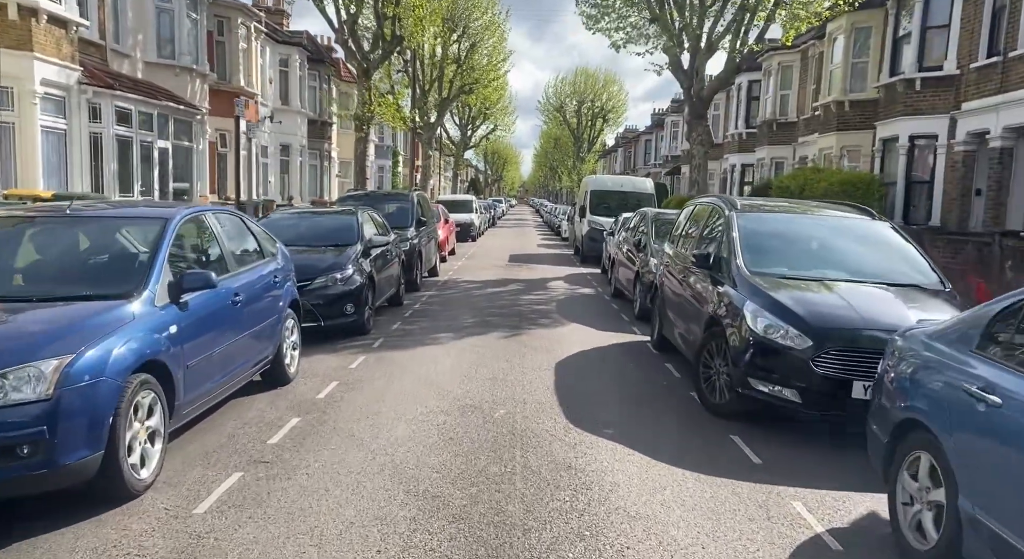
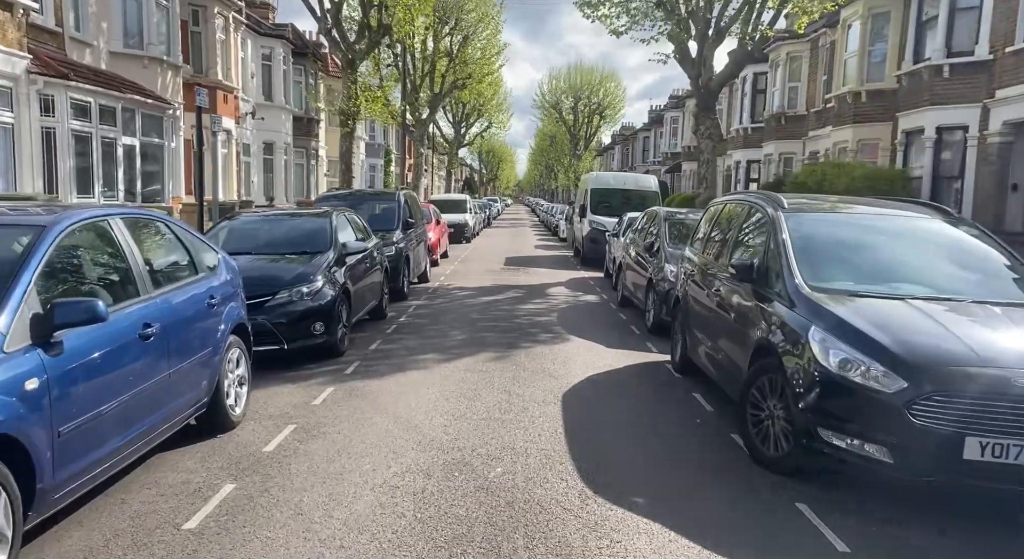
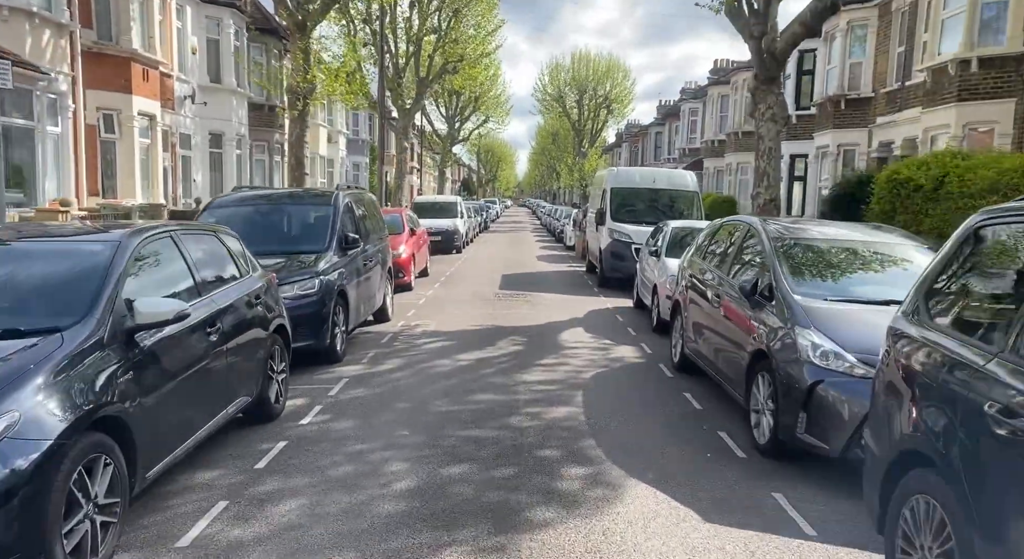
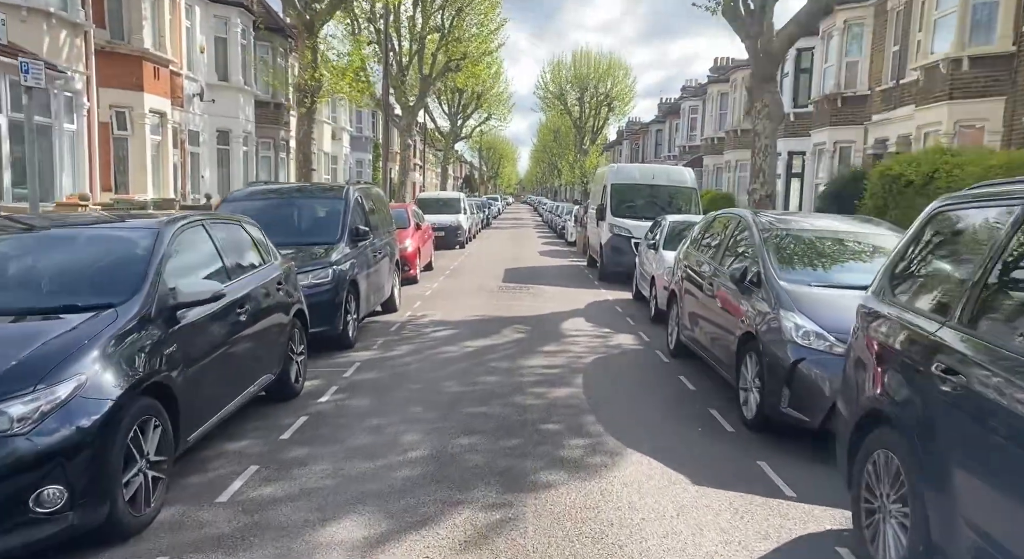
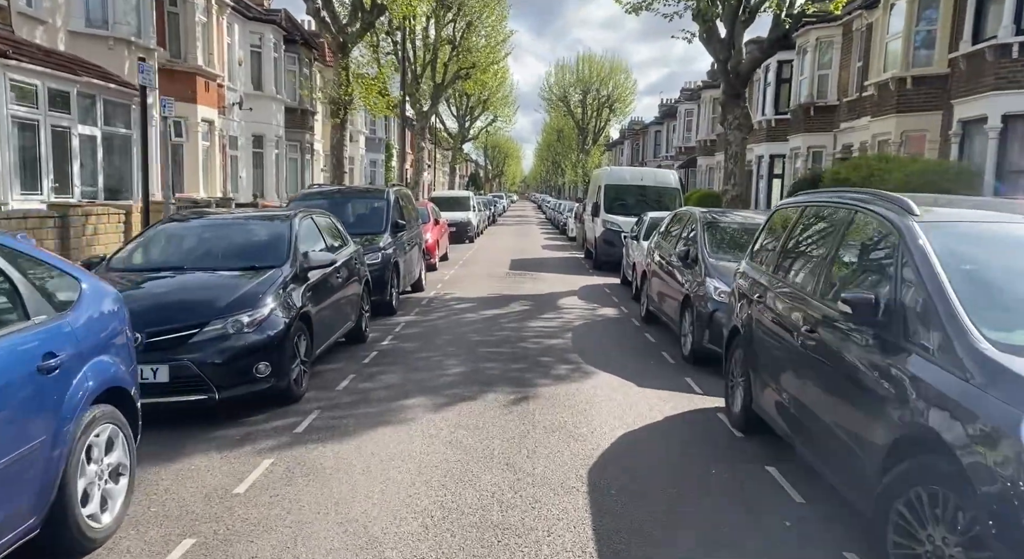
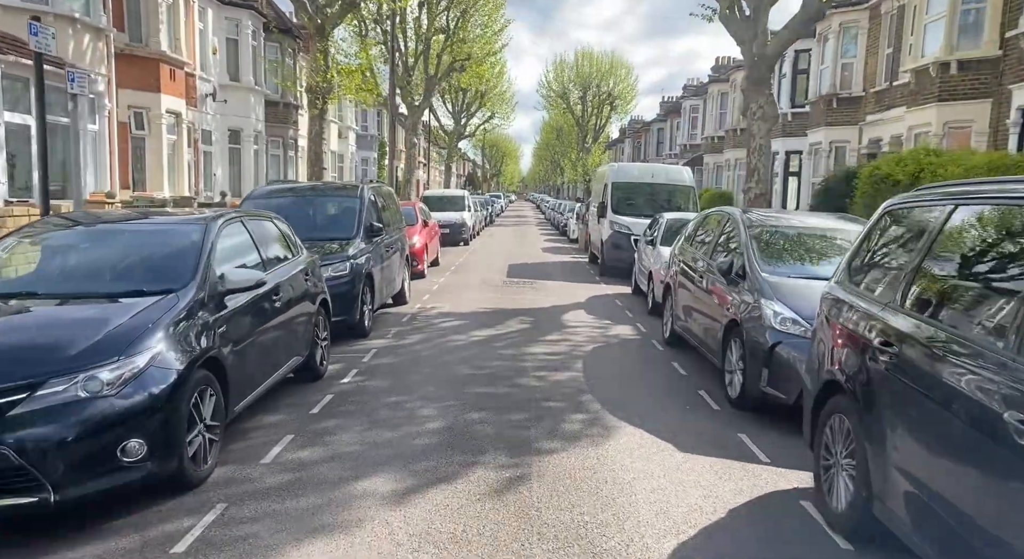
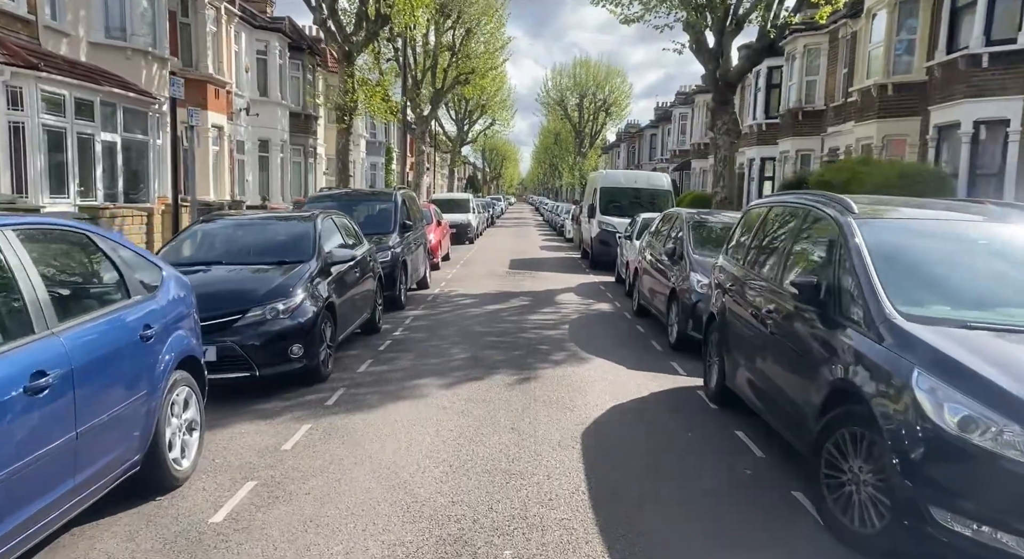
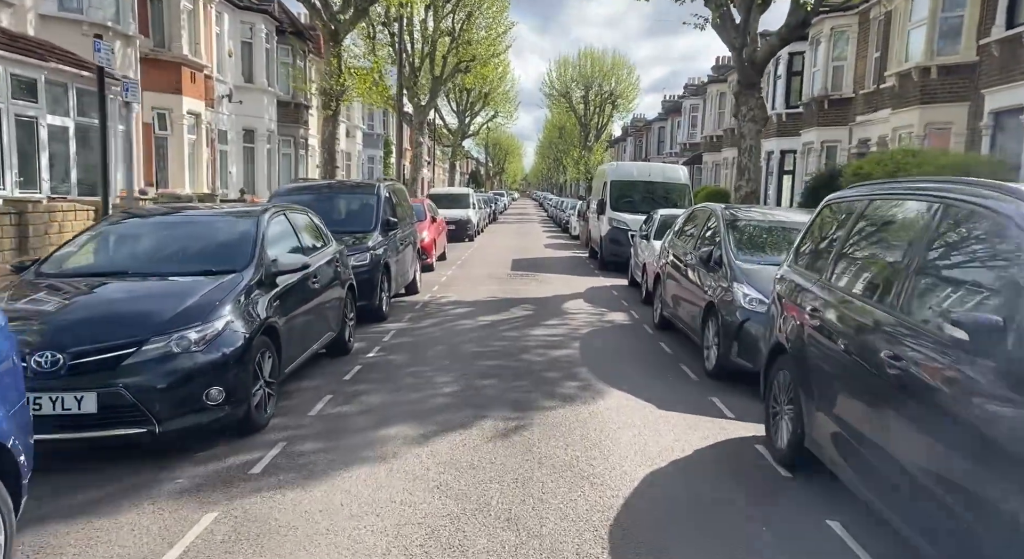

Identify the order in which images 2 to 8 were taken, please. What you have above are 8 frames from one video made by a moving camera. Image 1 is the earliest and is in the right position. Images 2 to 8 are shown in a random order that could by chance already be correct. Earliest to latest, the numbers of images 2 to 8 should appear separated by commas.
2, 7, 5, 8, 6, 4, 3
